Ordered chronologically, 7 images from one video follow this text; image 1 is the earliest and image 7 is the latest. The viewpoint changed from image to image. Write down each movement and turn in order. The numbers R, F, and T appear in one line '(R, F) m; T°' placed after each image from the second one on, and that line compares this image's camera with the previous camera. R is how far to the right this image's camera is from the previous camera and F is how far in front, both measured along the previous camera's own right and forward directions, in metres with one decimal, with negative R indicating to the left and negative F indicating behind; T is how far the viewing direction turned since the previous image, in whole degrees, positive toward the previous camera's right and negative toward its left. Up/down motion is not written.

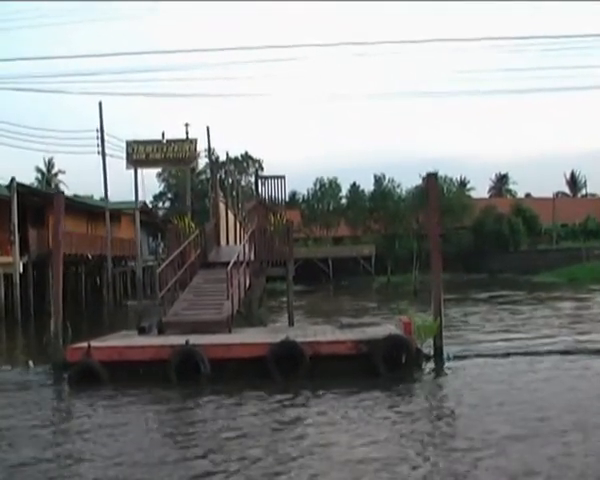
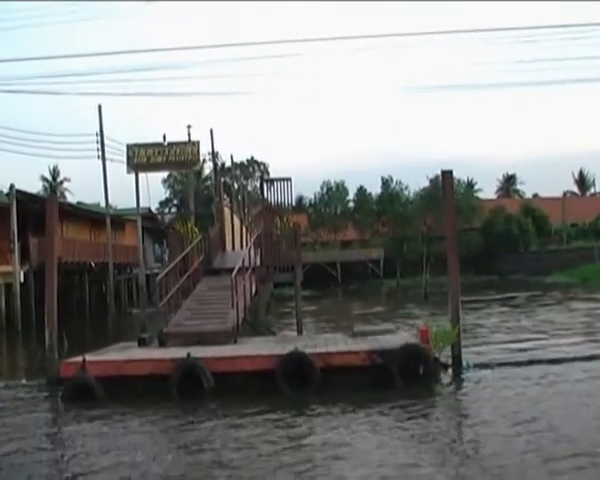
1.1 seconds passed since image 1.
(0.0, +0.9) m; 0°
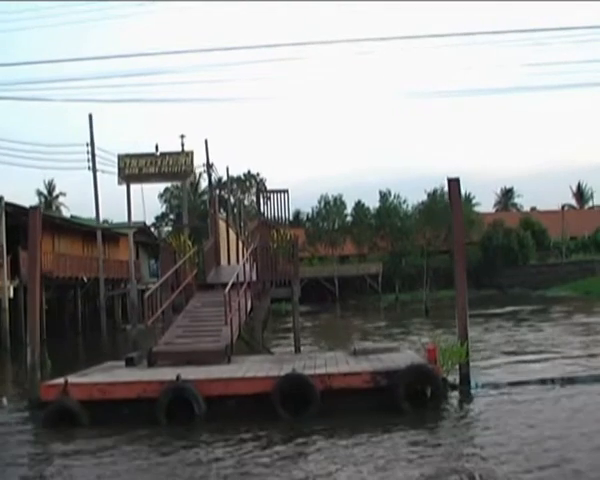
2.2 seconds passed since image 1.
(0.0, +0.9) m; 0°
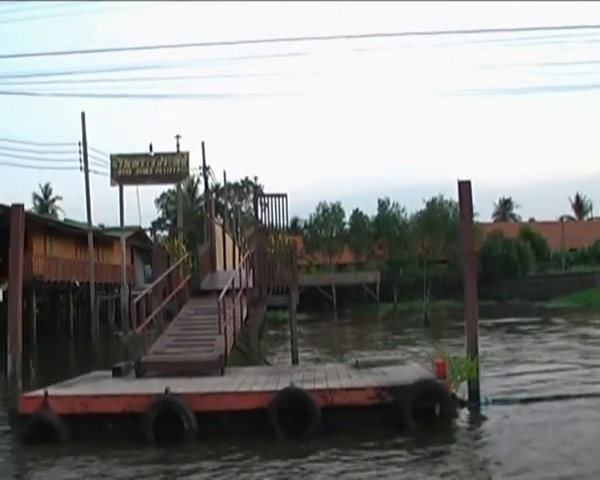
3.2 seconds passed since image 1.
(0.0, +0.9) m; 0°
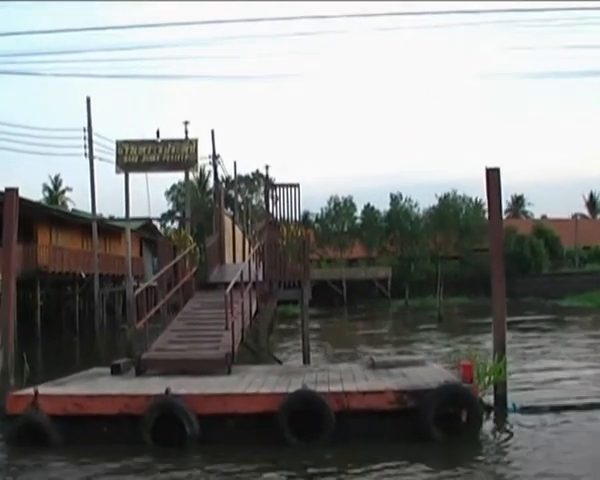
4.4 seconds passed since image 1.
(-0.1, +1.0) m; -1°
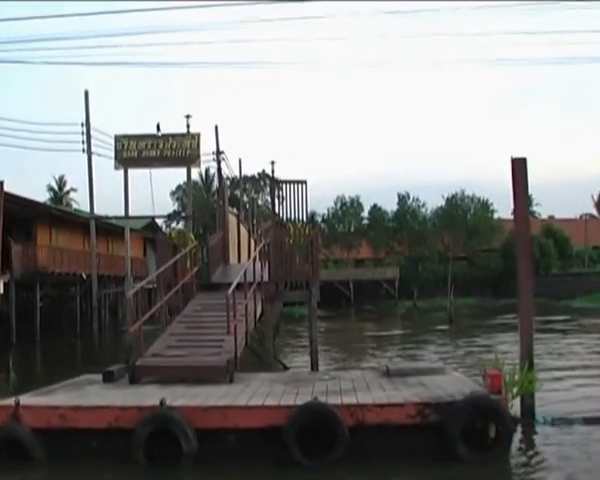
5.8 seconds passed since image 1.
(0.0, +1.0) m; 0°
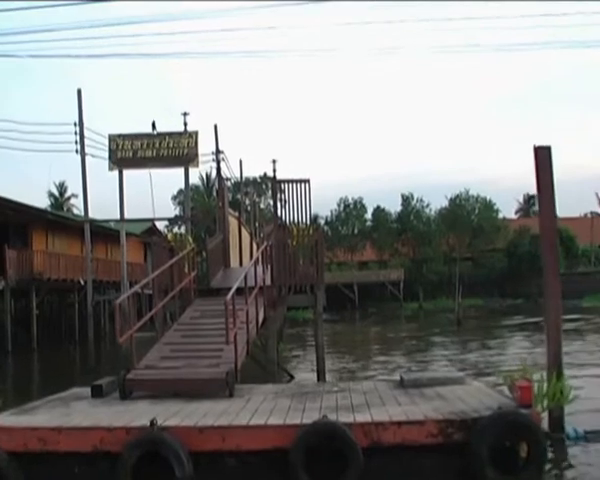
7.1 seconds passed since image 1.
(0.0, +1.0) m; 0°
